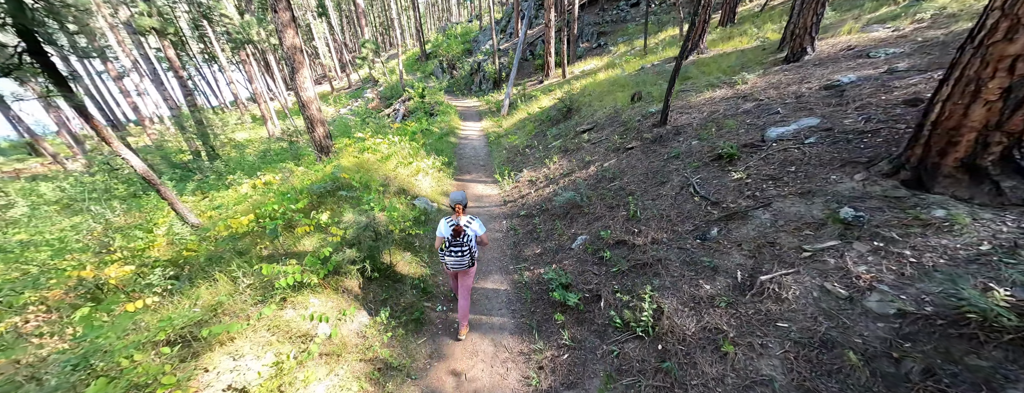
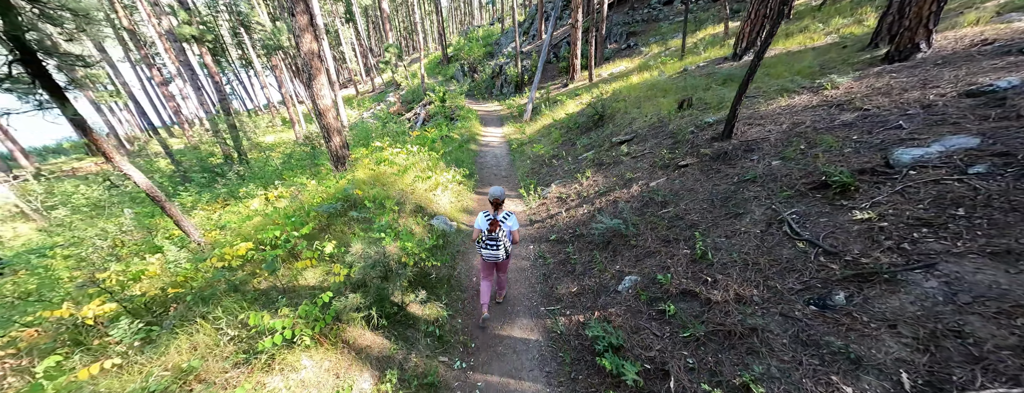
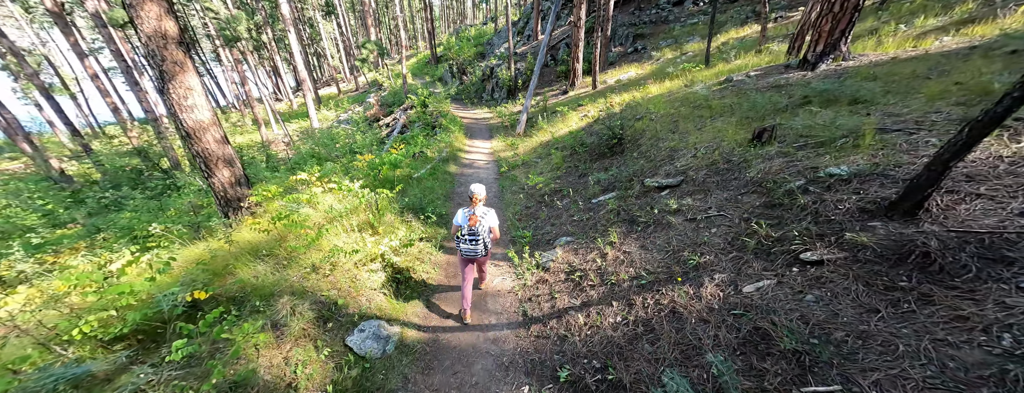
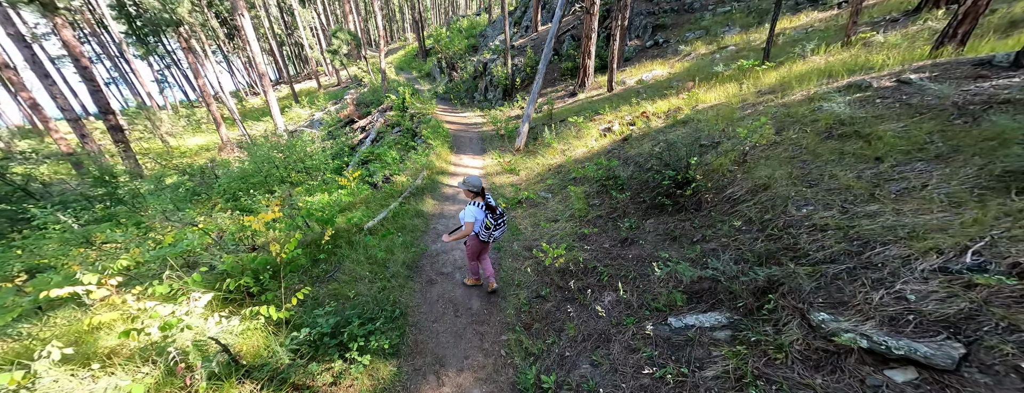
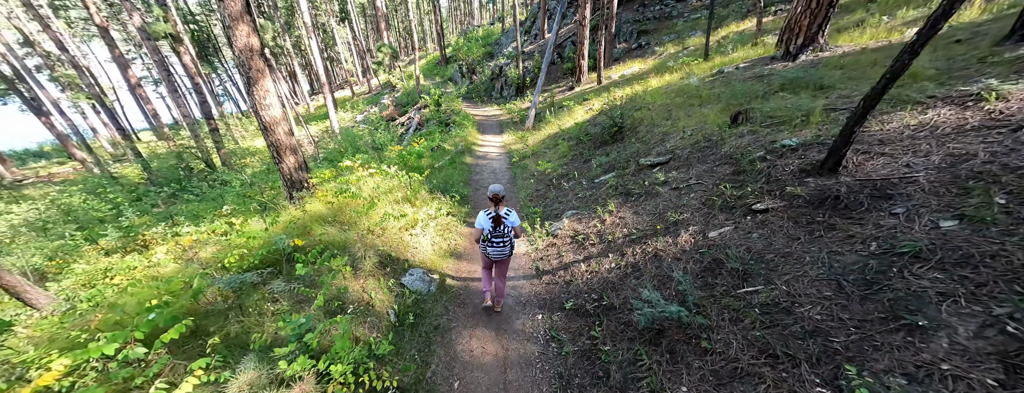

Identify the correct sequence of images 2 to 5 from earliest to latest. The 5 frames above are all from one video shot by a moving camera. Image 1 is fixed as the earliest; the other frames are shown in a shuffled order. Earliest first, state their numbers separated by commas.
2, 5, 3, 4
